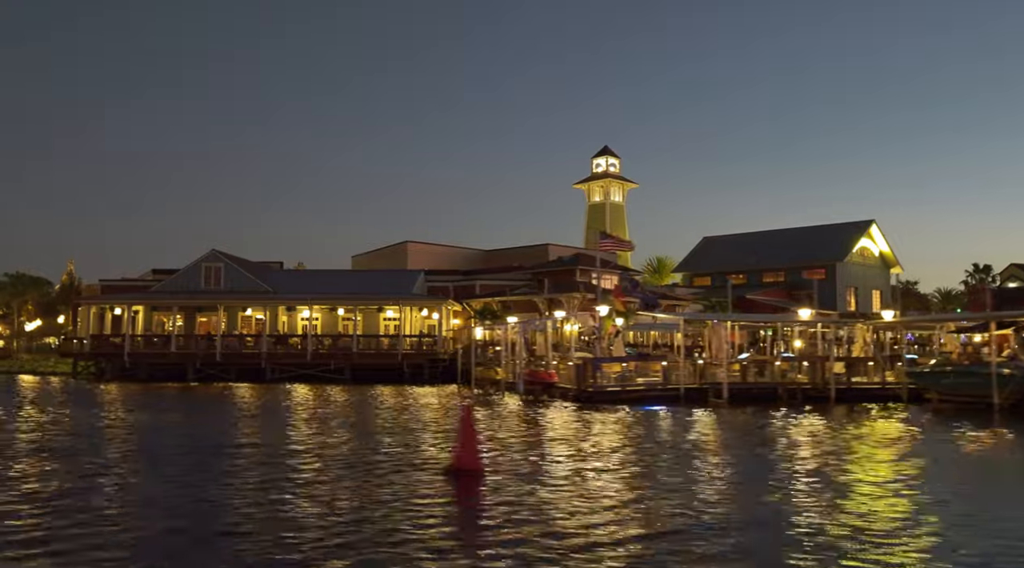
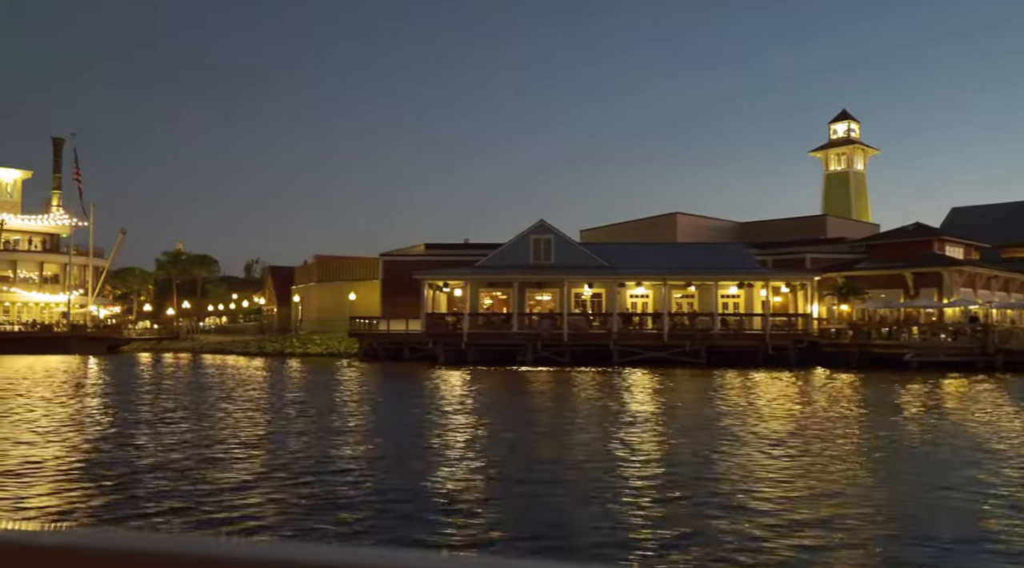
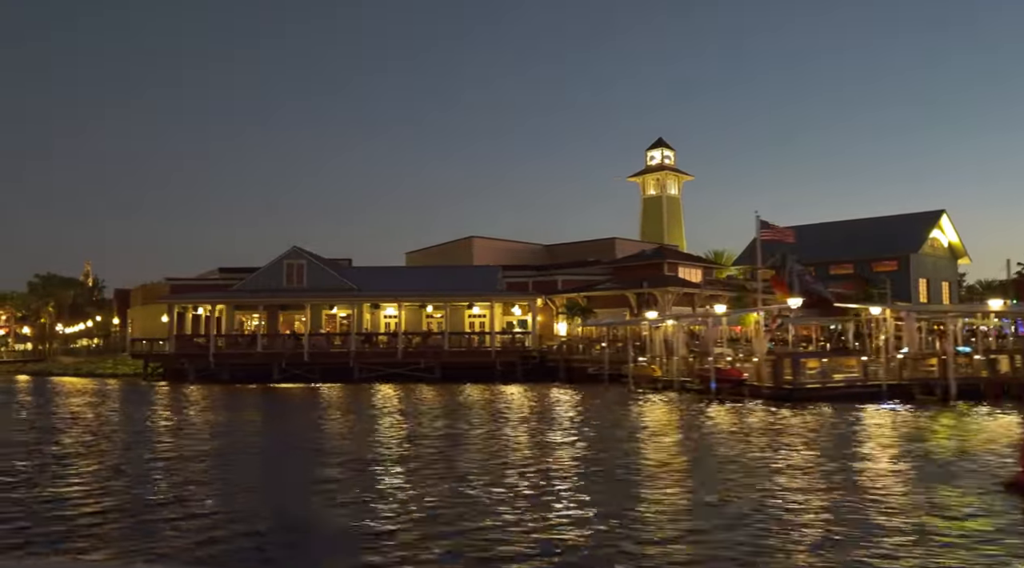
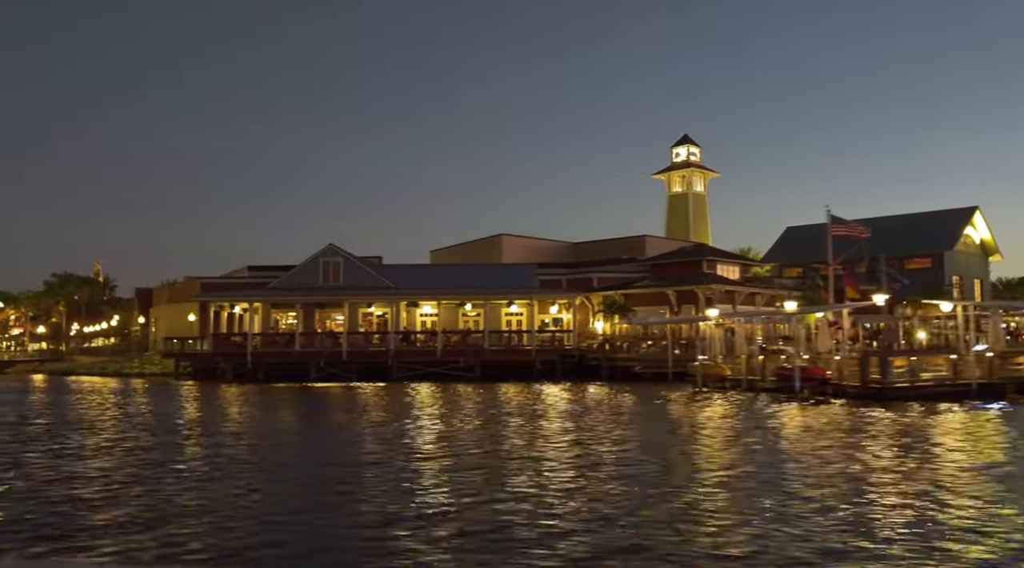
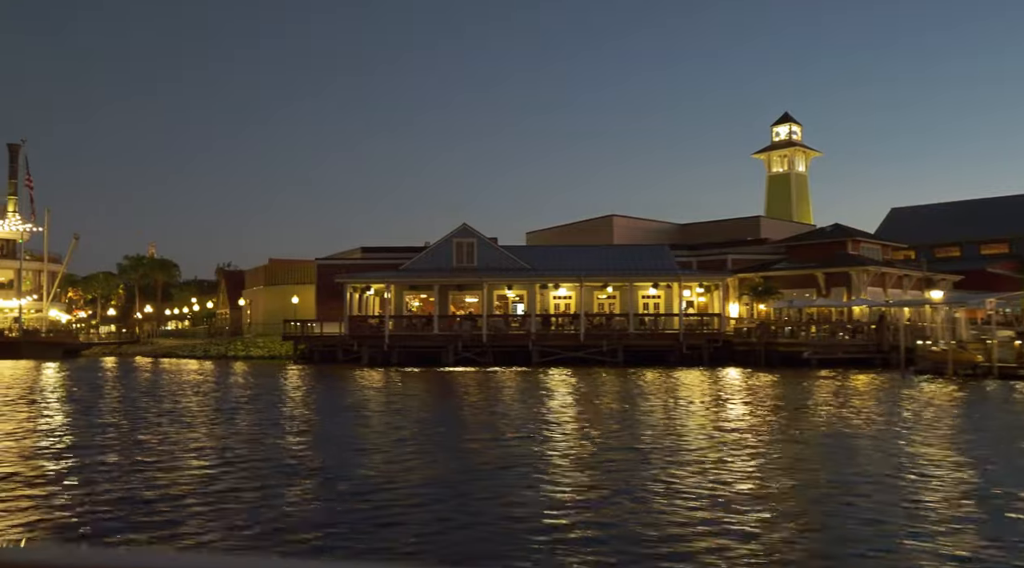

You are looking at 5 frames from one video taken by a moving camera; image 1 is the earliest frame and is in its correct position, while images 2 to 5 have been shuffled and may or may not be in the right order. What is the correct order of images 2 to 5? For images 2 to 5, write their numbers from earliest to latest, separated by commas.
3, 4, 5, 2
